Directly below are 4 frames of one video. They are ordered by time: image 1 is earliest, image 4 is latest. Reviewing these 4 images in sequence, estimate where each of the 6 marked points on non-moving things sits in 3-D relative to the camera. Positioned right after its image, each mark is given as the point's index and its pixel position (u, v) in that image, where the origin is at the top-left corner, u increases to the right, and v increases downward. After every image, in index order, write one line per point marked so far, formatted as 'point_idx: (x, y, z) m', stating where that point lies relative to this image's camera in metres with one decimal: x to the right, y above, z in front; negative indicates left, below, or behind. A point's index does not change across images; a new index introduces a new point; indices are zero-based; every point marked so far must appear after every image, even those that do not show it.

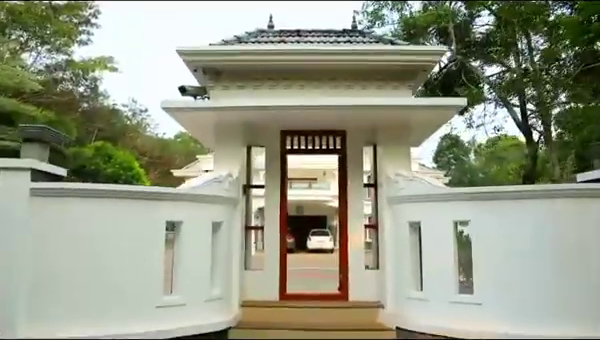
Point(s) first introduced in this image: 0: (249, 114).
0: (-0.7, +0.8, +6.6) m
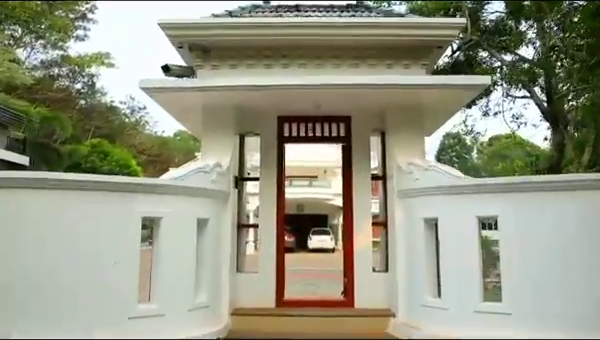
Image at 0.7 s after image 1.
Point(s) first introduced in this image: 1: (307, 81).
0: (-0.7, +0.9, +5.8) m
1: (+0.1, +1.0, +5.5) m
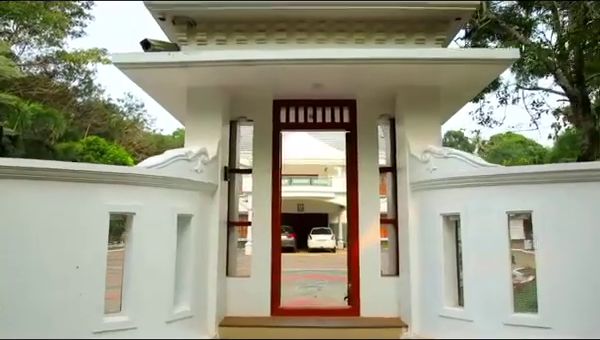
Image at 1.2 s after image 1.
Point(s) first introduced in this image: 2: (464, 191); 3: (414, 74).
0: (-0.7, +1.0, +5.0) m
1: (+0.1, +1.1, +4.7) m
2: (+1.5, -0.2, +4.6) m
3: (+1.2, +1.0, +5.0) m
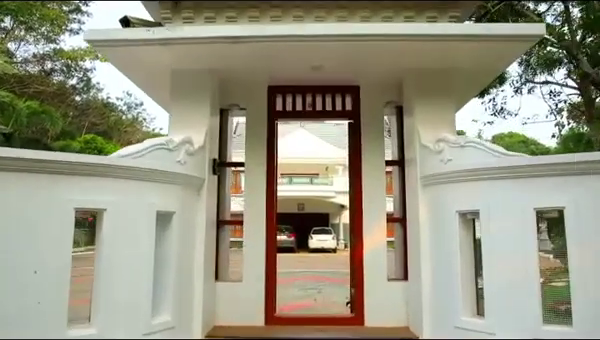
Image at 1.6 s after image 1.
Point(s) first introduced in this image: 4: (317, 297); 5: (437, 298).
0: (-0.7, +1.1, +4.5) m
1: (0.0, +1.2, +4.2) m
2: (+1.5, -0.1, +4.0) m
3: (+1.2, +1.1, +4.4) m
4: (+0.3, -2.4, +9.1) m
5: (+1.2, -1.1, +4.3) m
